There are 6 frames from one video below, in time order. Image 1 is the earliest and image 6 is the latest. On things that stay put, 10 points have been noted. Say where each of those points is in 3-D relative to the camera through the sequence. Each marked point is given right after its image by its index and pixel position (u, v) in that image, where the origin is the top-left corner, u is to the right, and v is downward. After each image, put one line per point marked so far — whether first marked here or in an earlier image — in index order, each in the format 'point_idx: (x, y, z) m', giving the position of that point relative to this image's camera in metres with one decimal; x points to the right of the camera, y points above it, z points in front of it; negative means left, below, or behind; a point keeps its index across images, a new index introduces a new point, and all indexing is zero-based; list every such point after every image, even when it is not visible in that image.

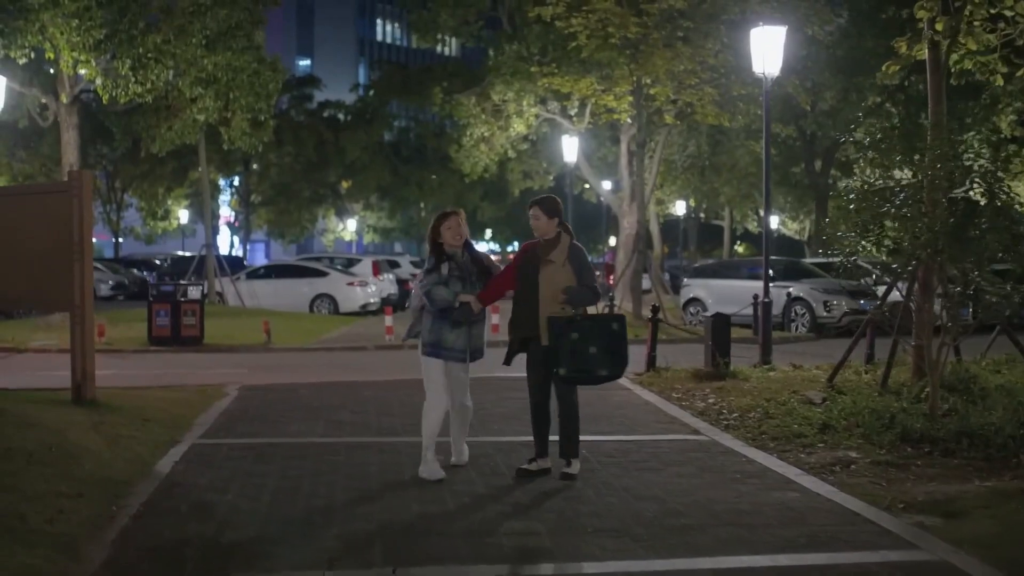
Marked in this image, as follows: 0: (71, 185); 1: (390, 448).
0: (-3.7, +0.9, +11.0) m
1: (-0.9, -1.2, +9.6) m
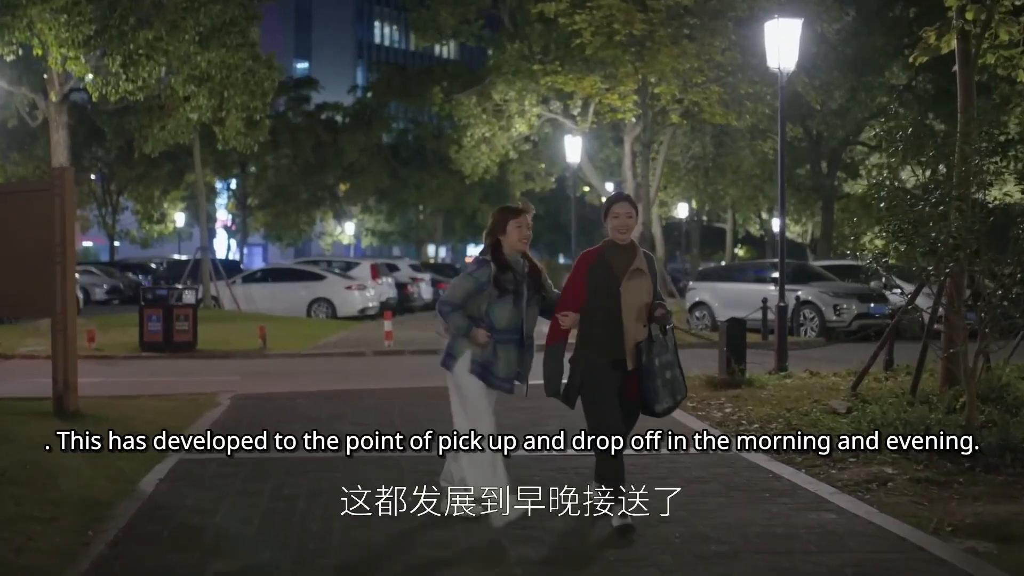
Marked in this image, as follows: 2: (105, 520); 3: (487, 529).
0: (-3.7, +0.8, +10.4) m
1: (-0.9, -1.2, +9.0) m
2: (-2.3, -1.3, +7.2) m
3: (-0.1, -1.3, +7.0) m
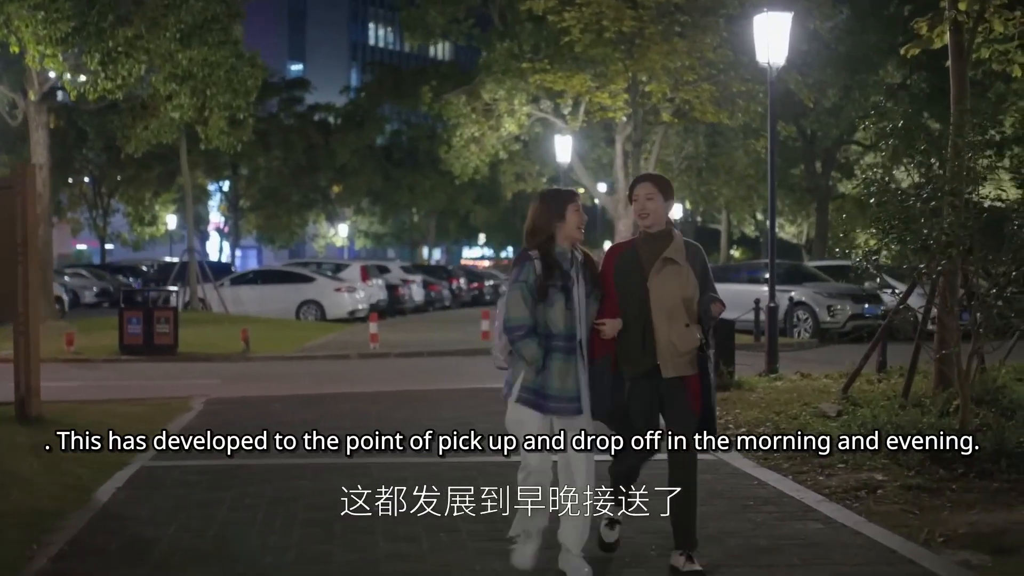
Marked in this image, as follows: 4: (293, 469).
0: (-3.9, +0.8, +10.0) m
1: (-1.0, -1.2, +8.6) m
2: (-2.4, -1.3, +6.9) m
3: (-0.3, -1.3, +6.6) m
4: (-1.5, -1.2, +8.8) m
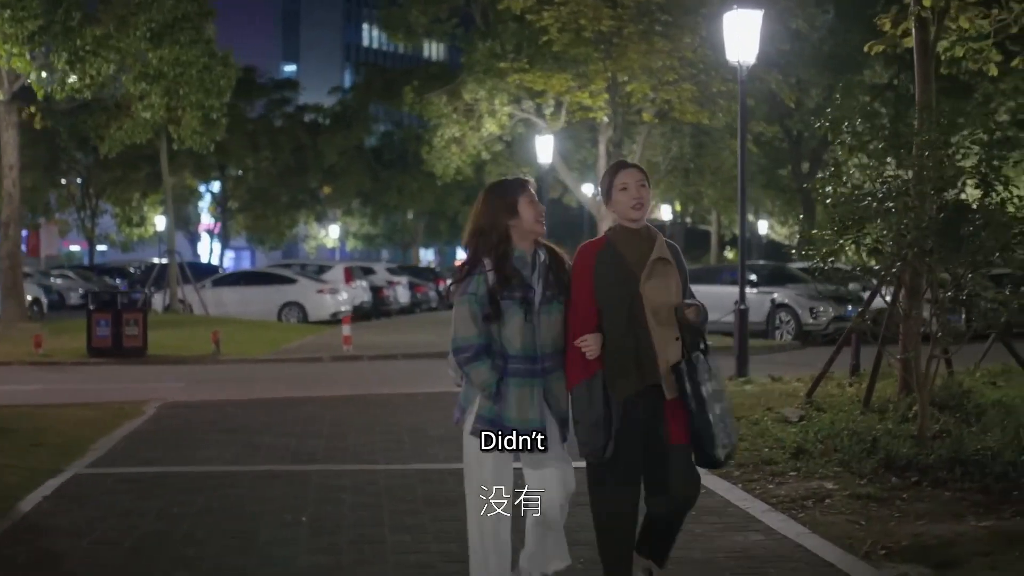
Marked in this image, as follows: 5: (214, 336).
0: (-4.2, +0.8, +9.8) m
1: (-1.4, -1.2, +8.4) m
2: (-2.8, -1.3, +6.6) m
3: (-0.7, -1.3, +6.4) m
4: (-1.9, -1.3, +8.6) m
5: (-4.6, -0.7, +20.0) m
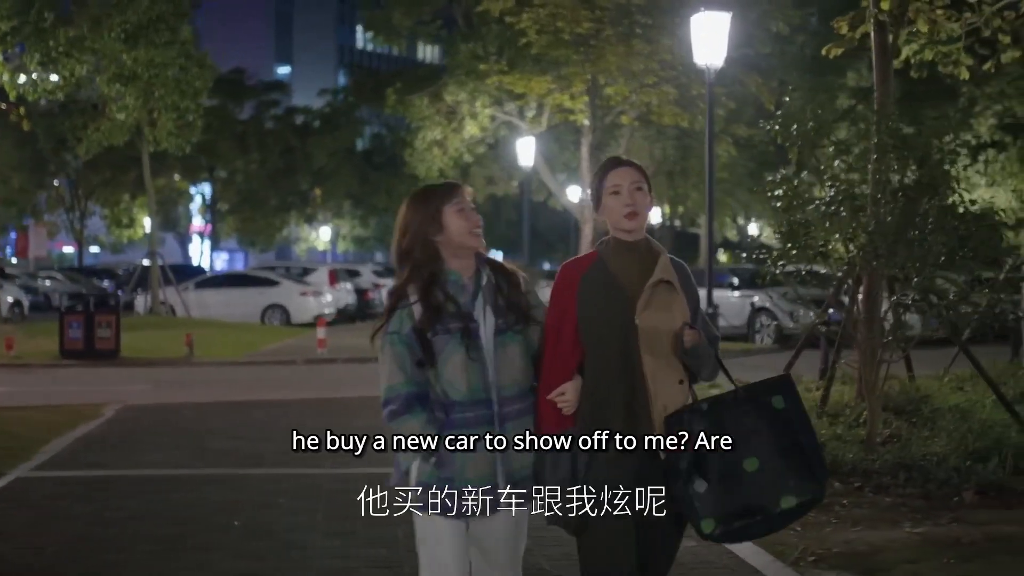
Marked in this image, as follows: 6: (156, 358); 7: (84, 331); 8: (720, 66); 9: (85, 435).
0: (-4.6, +0.8, +9.7) m
1: (-1.8, -1.3, +8.3) m
2: (-3.2, -1.3, +6.6) m
3: (-1.0, -1.3, +6.3) m
4: (-2.2, -1.3, +8.5) m
5: (-5.0, -0.8, +19.9) m
6: (-5.4, -1.1, +19.5) m
7: (-6.3, -0.6, +19.2) m
8: (+2.3, +2.5, +14.5) m
9: (-3.6, -1.2, +10.7) m
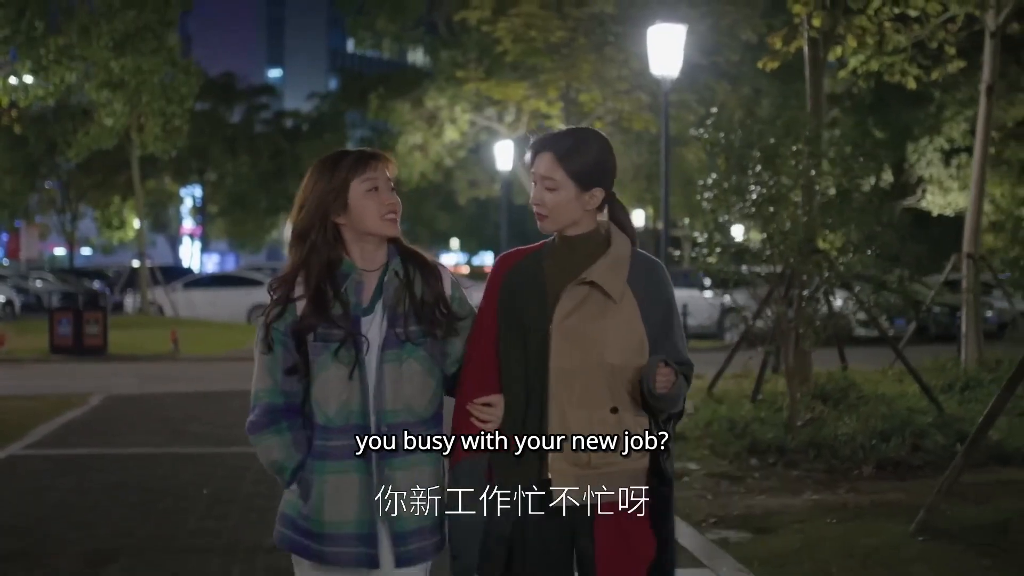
0: (-5.0, +0.9, +10.5) m
1: (-2.1, -1.2, +9.1) m
2: (-3.5, -1.3, +7.3) m
3: (-1.4, -1.3, +7.1) m
4: (-2.6, -1.2, +9.3) m
5: (-5.4, -0.8, +20.7) m
6: (-5.8, -1.0, +20.2) m
7: (-6.8, -0.6, +19.9) m
8: (+1.9, +2.5, +15.4) m
9: (-3.9, -1.2, +11.5) m
